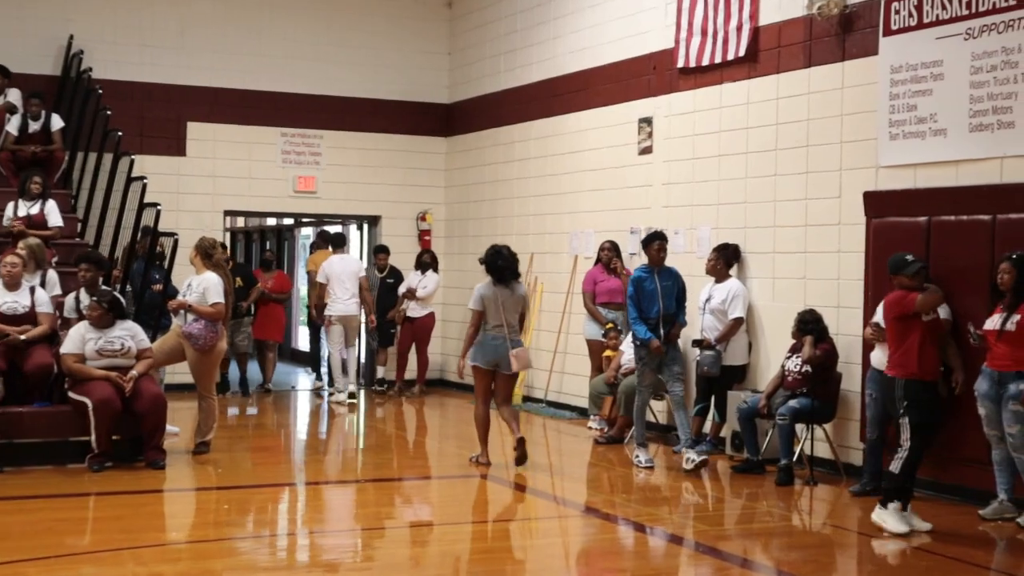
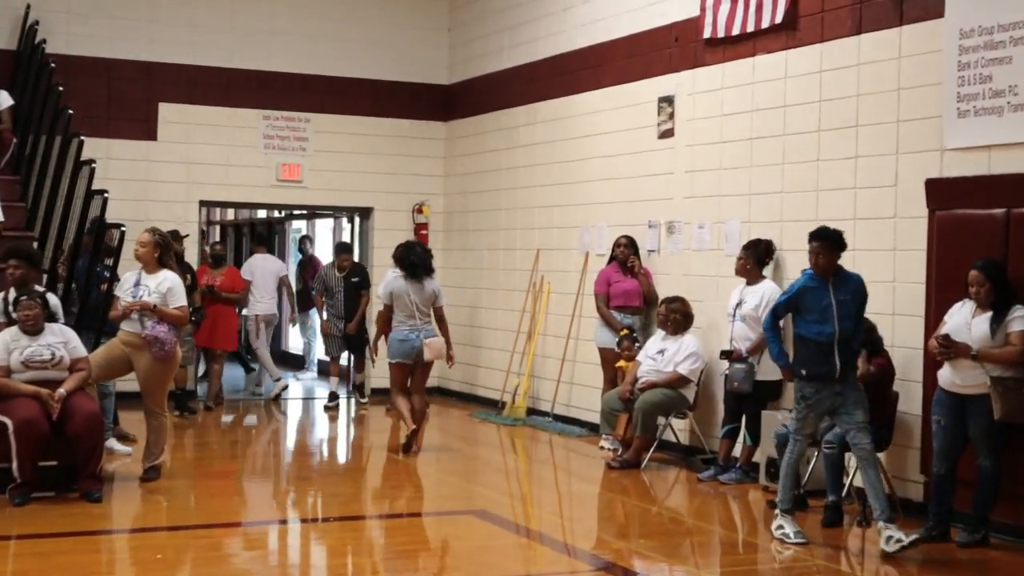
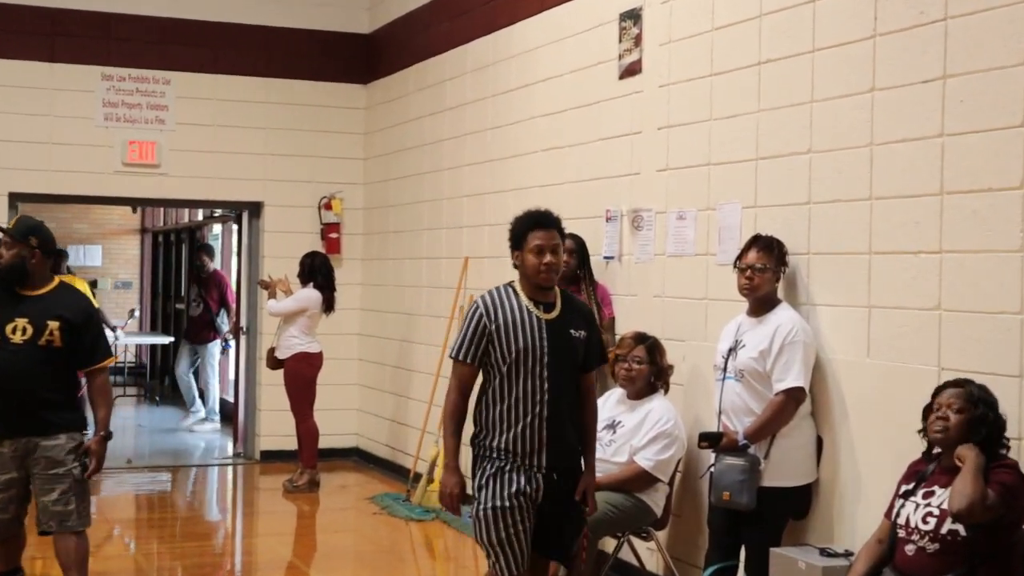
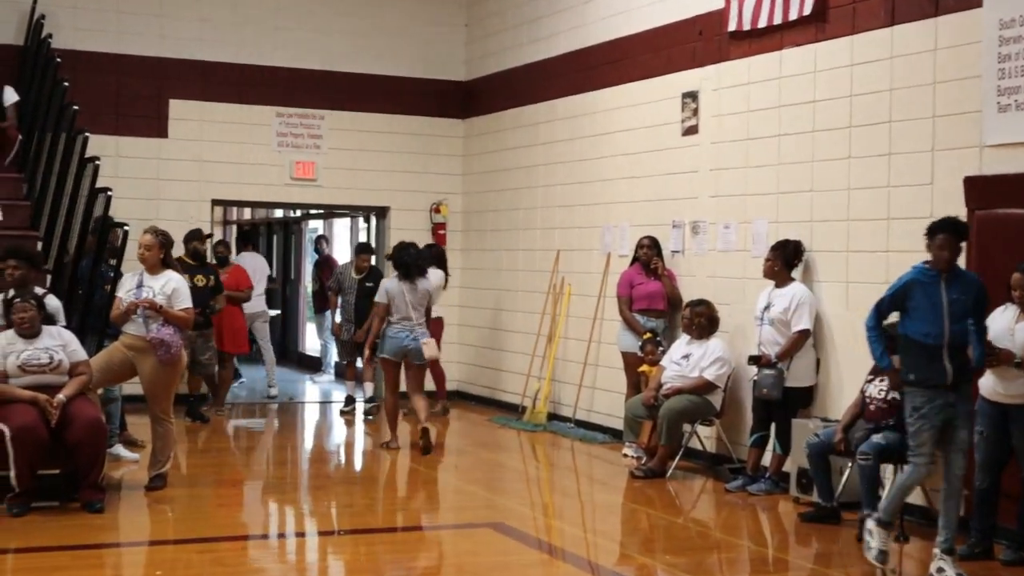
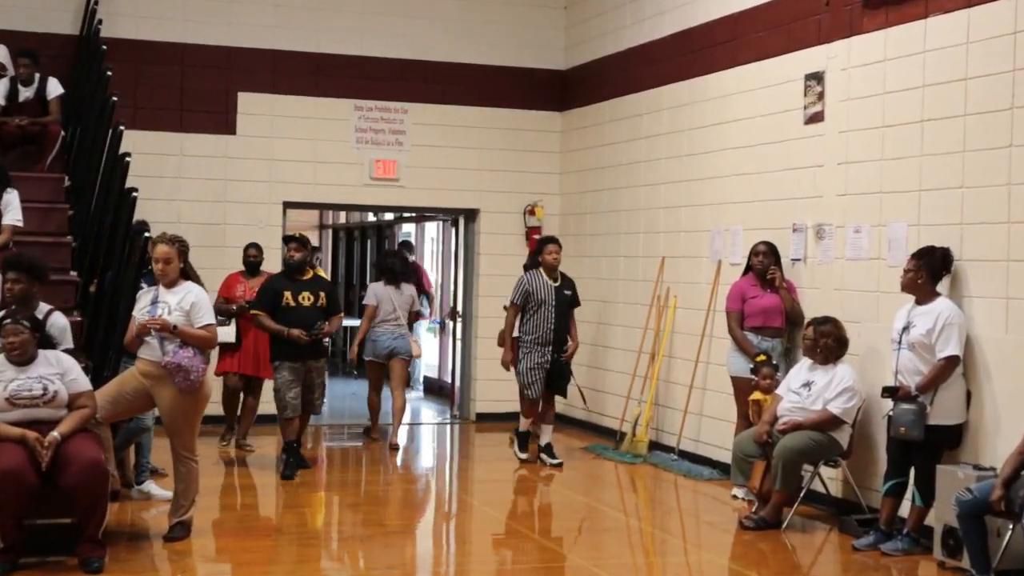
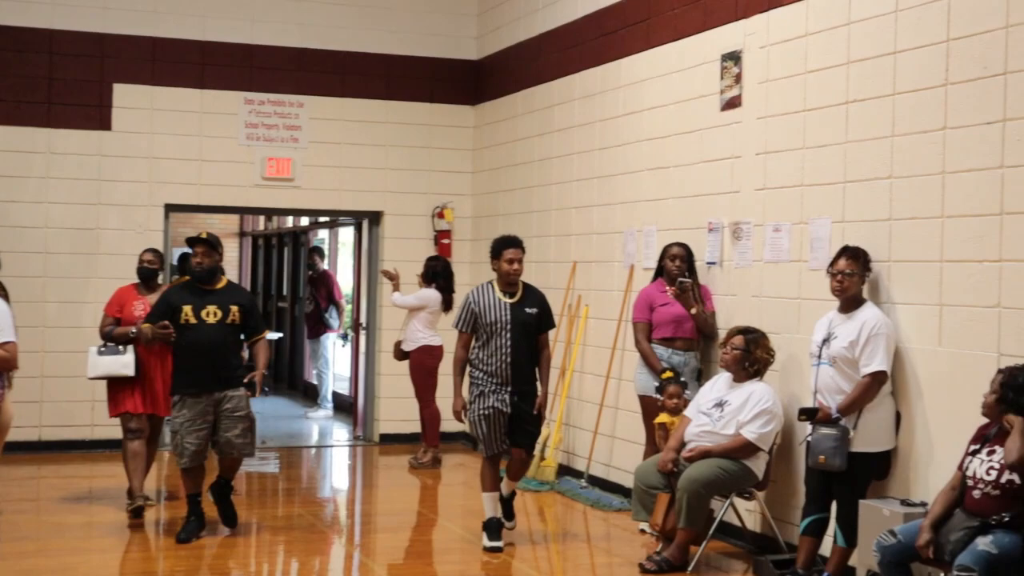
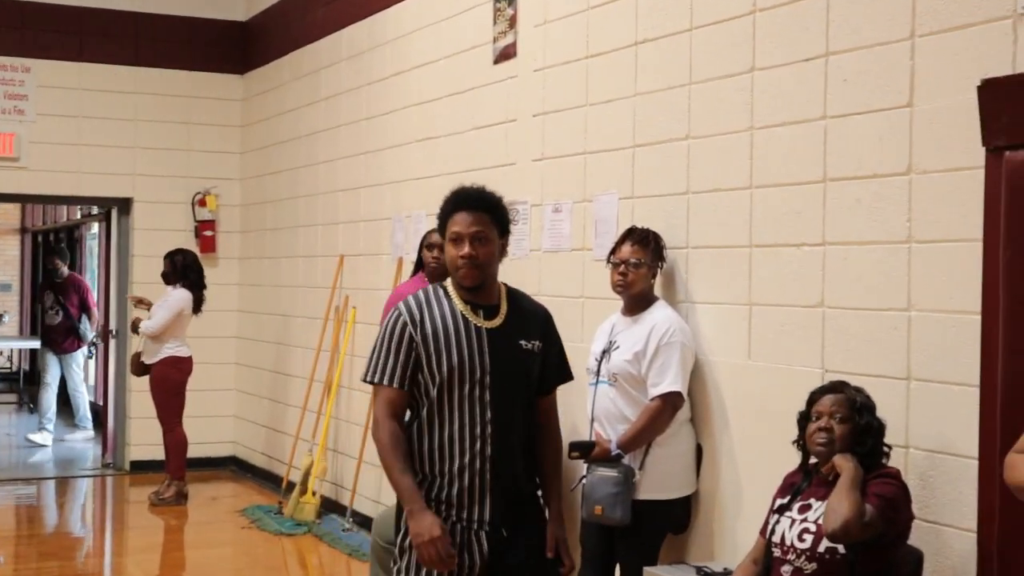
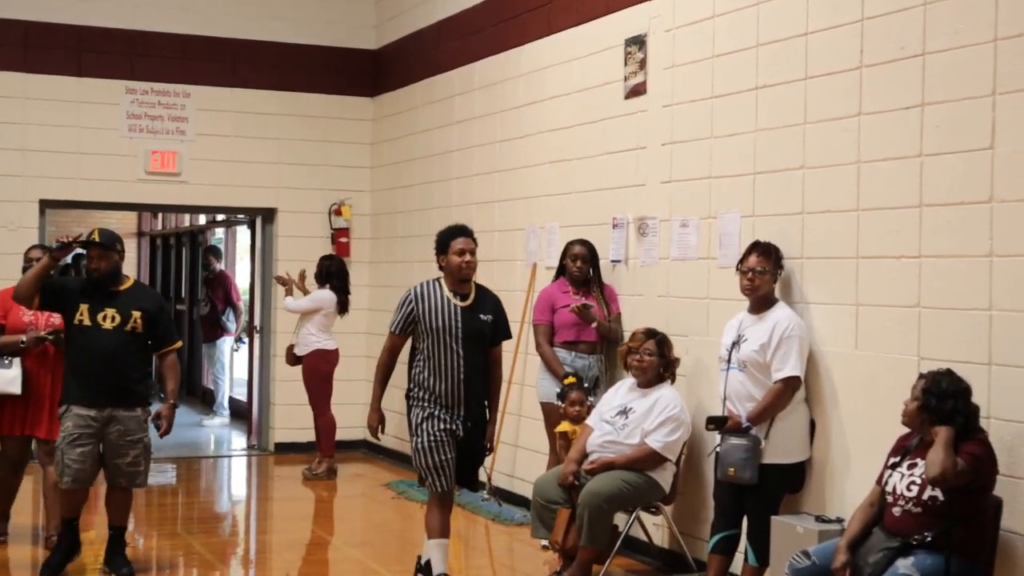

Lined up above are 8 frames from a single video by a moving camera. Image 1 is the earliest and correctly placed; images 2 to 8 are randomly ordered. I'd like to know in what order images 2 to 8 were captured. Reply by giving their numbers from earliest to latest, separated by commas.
2, 4, 5, 6, 8, 3, 7
